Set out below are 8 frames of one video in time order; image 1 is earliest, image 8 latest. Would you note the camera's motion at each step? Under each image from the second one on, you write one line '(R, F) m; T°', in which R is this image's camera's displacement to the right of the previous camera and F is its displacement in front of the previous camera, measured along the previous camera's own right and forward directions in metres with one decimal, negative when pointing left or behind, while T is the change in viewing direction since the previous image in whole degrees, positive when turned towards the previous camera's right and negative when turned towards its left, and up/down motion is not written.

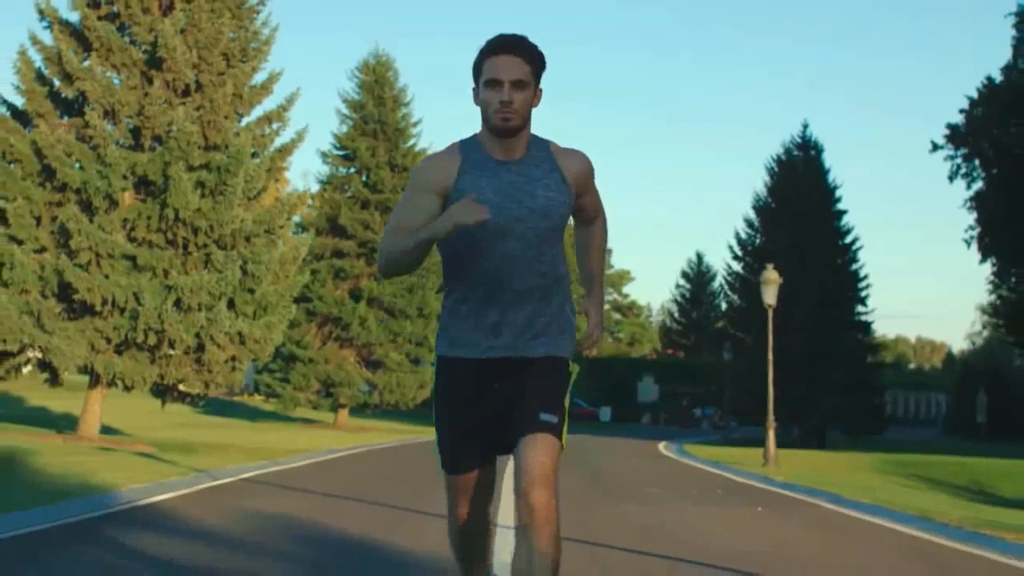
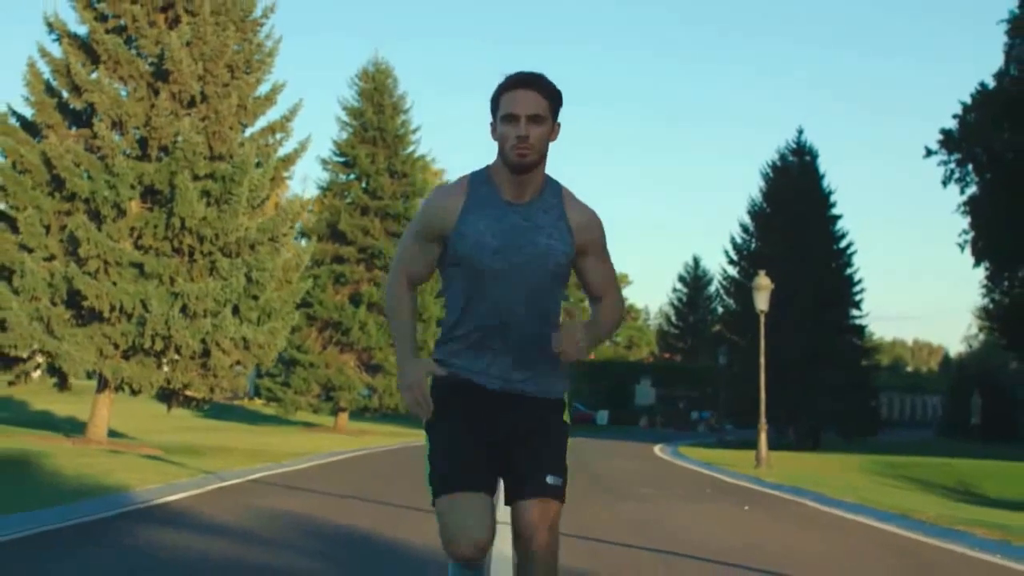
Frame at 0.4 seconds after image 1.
(0.0, -0.7) m; 0°
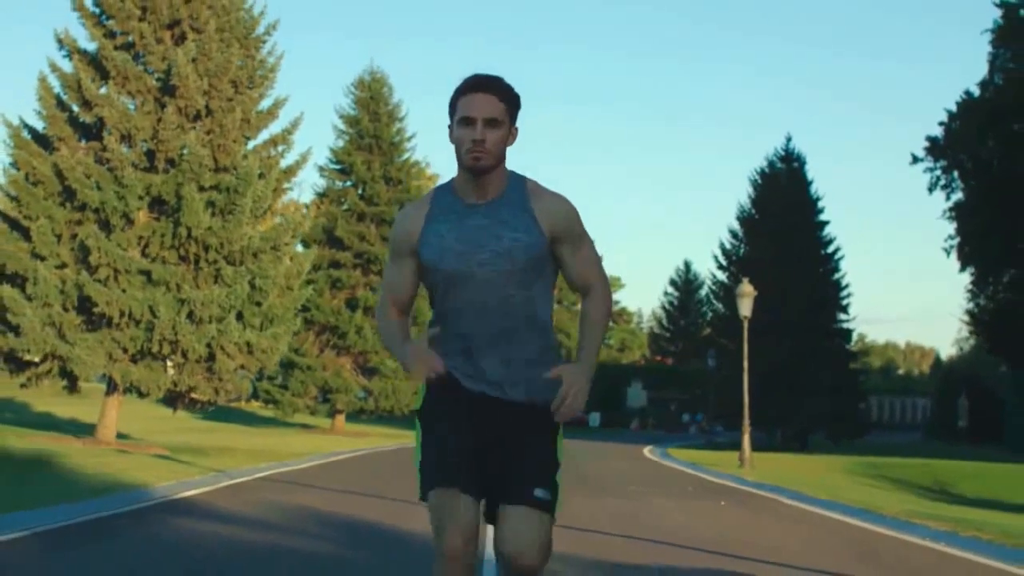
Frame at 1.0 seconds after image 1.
(0.0, -1.2) m; 0°
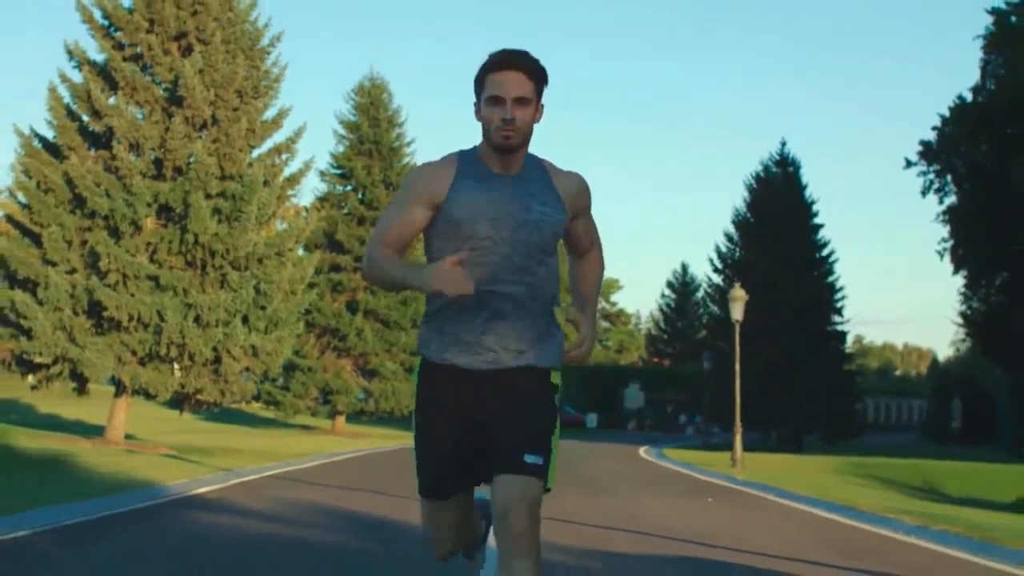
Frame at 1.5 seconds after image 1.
(0.0, -0.8) m; 0°
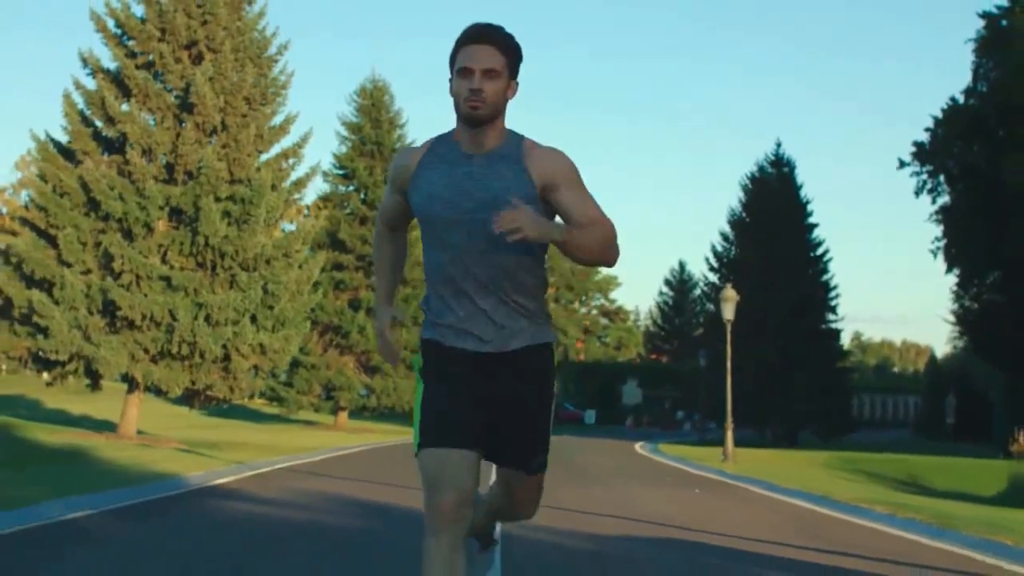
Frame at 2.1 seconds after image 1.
(0.0, -1.1) m; 0°
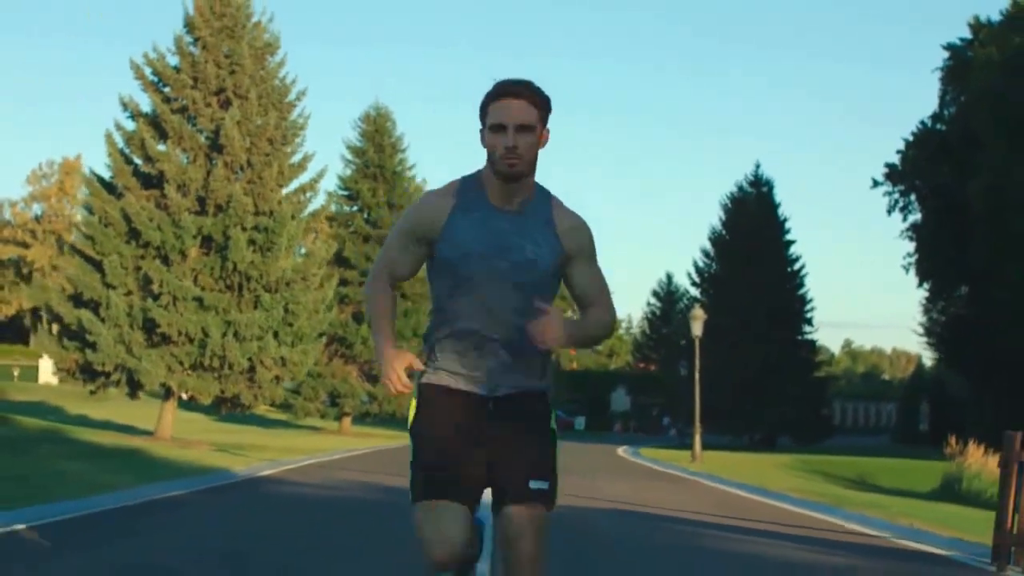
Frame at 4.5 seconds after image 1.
(+0.1, -4.1) m; 0°
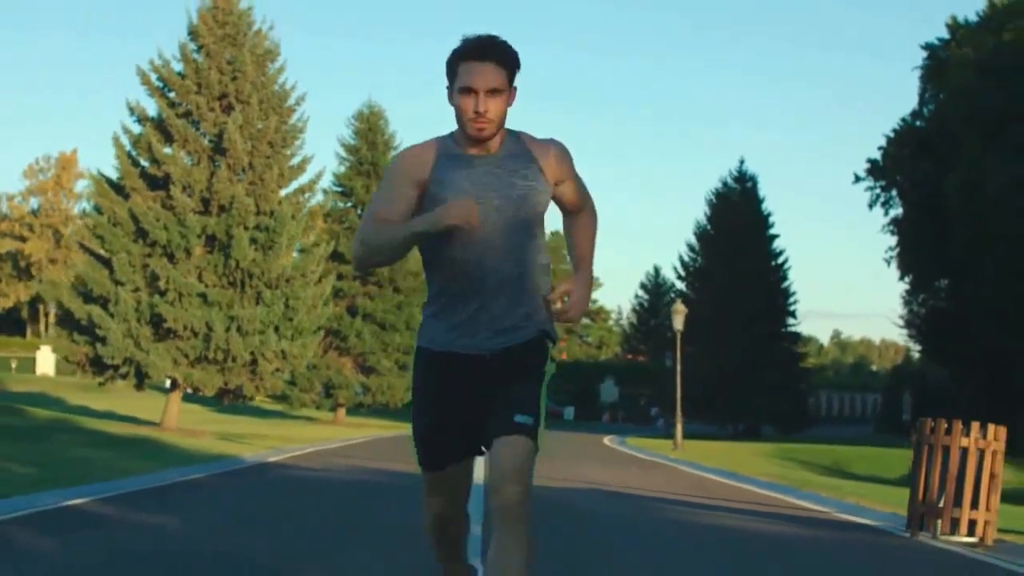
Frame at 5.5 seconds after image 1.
(0.0, -1.7) m; 0°
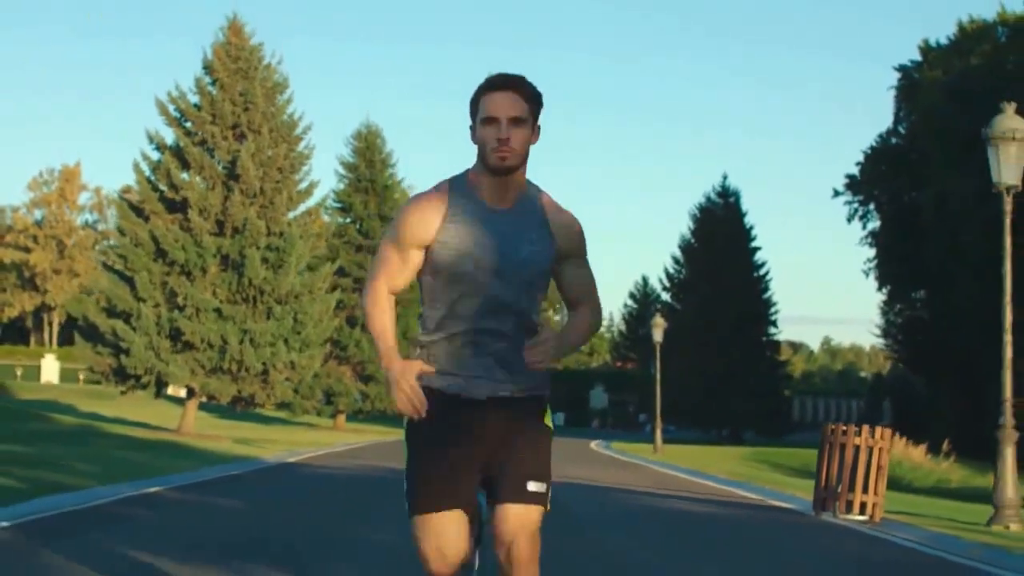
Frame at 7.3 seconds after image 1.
(0.0, -3.0) m; 0°
